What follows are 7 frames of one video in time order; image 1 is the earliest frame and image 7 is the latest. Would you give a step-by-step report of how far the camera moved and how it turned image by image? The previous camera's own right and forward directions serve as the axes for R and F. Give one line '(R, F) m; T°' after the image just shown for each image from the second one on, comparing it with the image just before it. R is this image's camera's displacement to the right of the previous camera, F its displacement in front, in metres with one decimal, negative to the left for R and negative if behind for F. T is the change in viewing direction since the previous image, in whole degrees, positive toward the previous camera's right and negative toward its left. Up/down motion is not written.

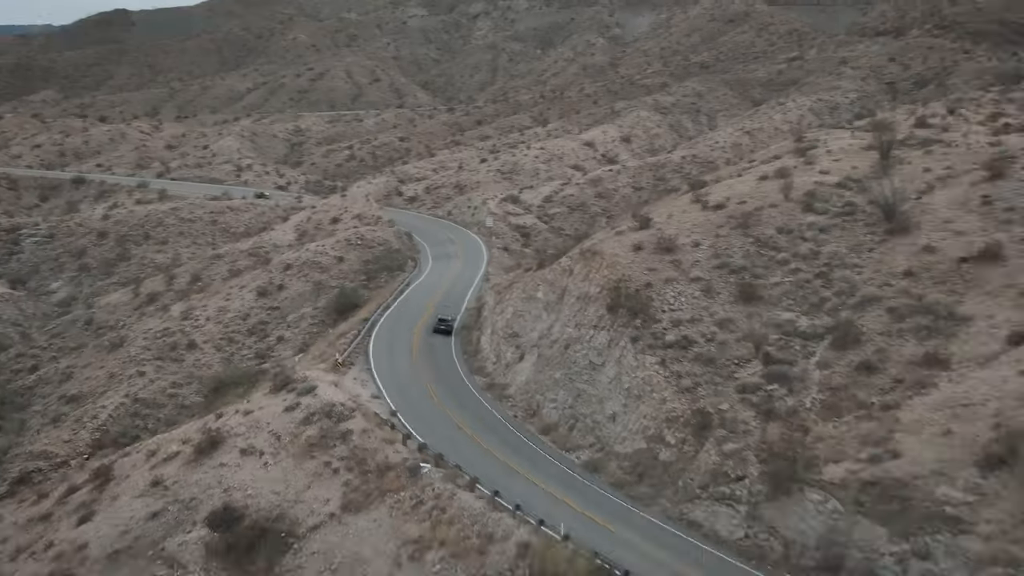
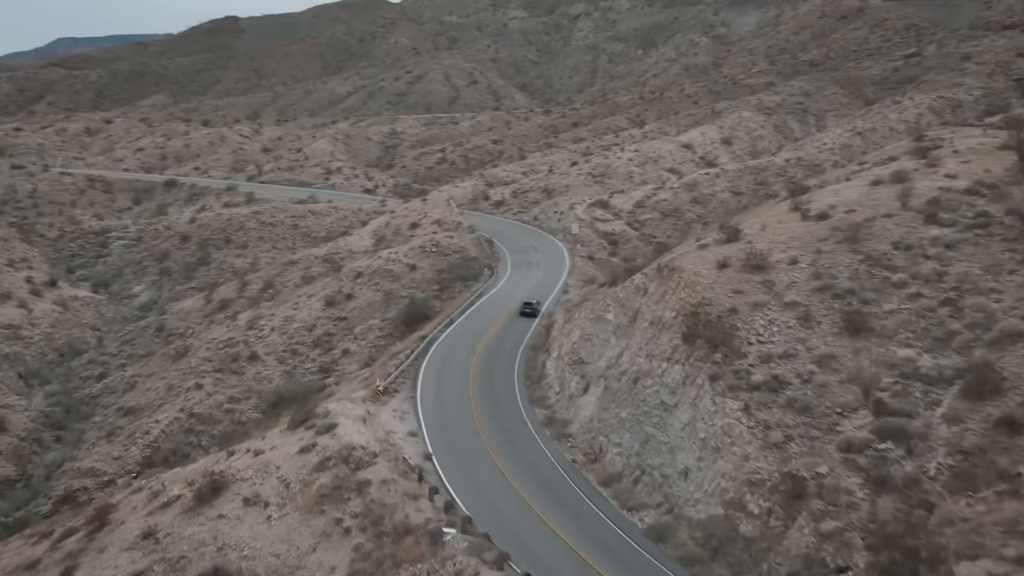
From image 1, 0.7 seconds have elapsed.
(+0.7, +2.7) m; -6°
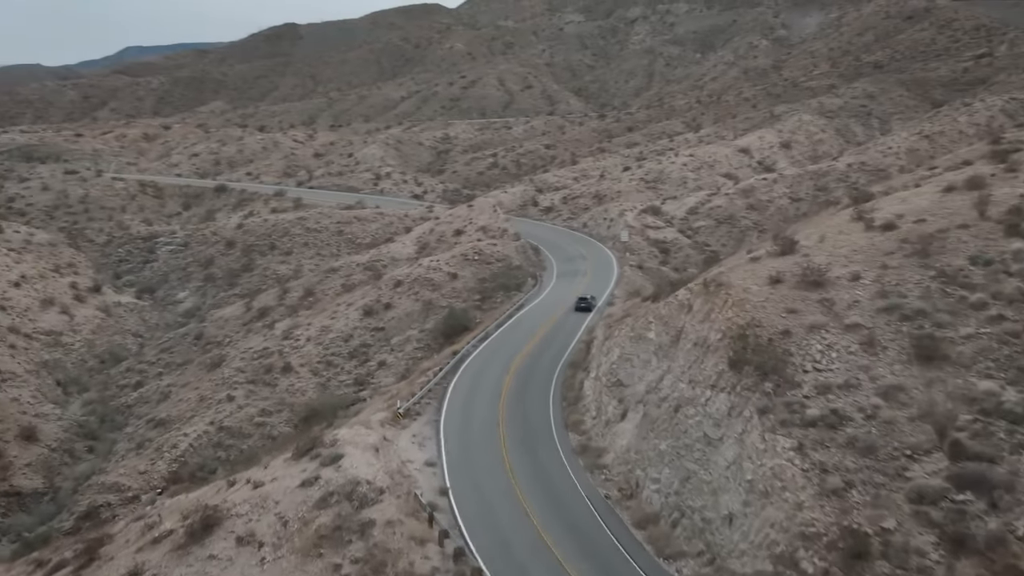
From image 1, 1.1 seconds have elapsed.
(+0.4, +1.4) m; -3°
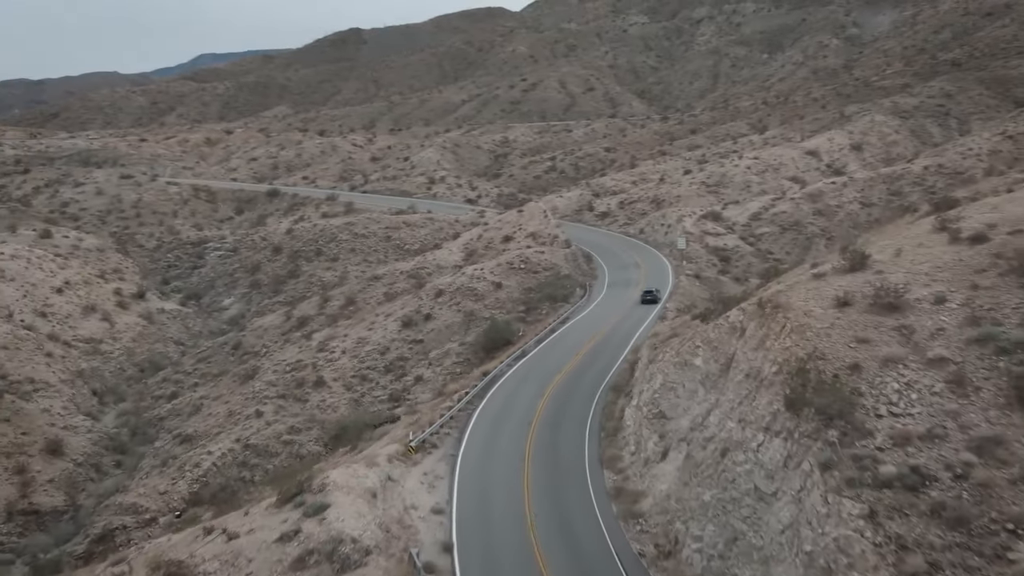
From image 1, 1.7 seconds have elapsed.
(+0.6, +2.0) m; -4°
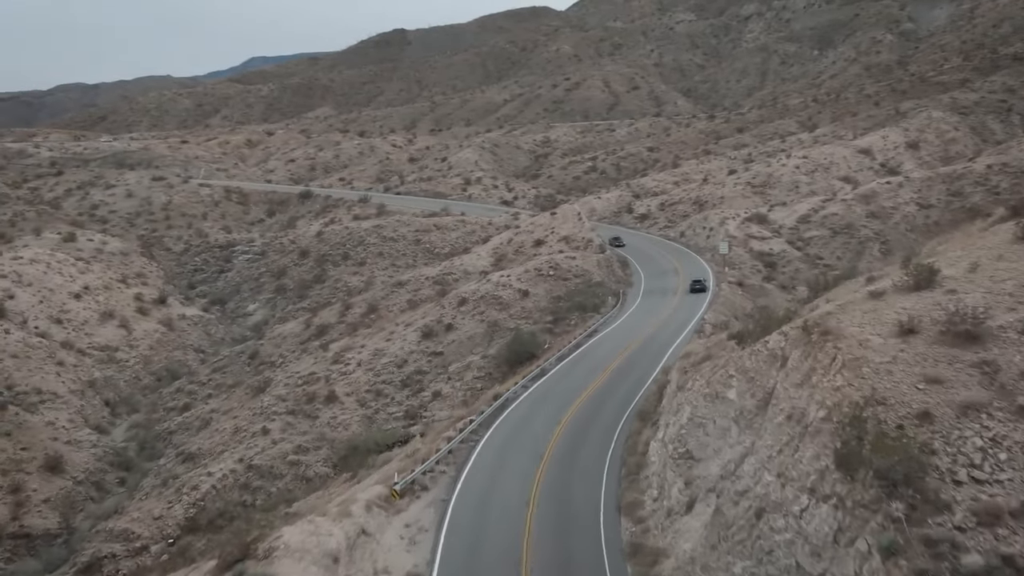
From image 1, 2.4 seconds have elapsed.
(+0.6, +2.1) m; -3°
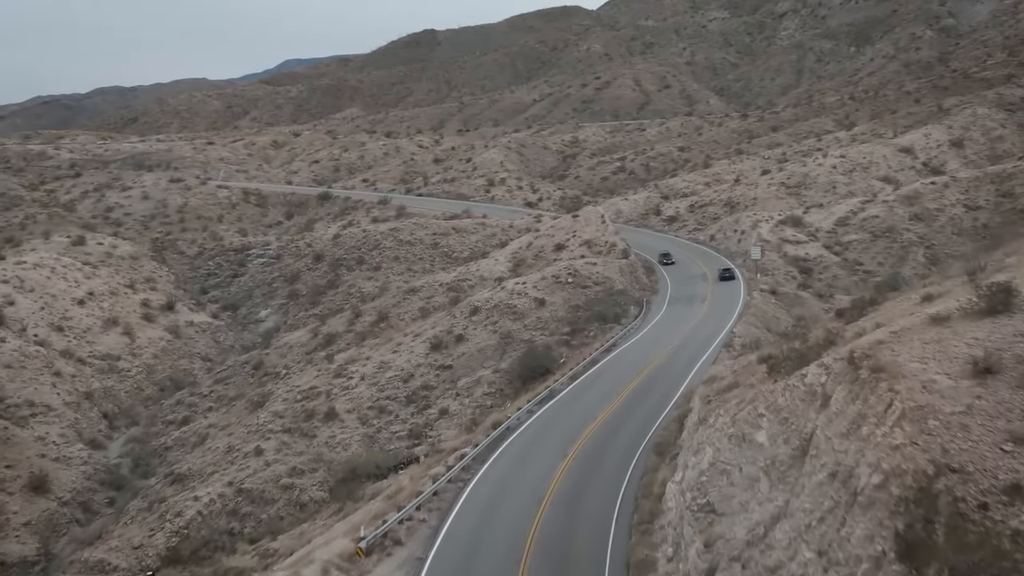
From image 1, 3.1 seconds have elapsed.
(+0.5, +2.0) m; -2°
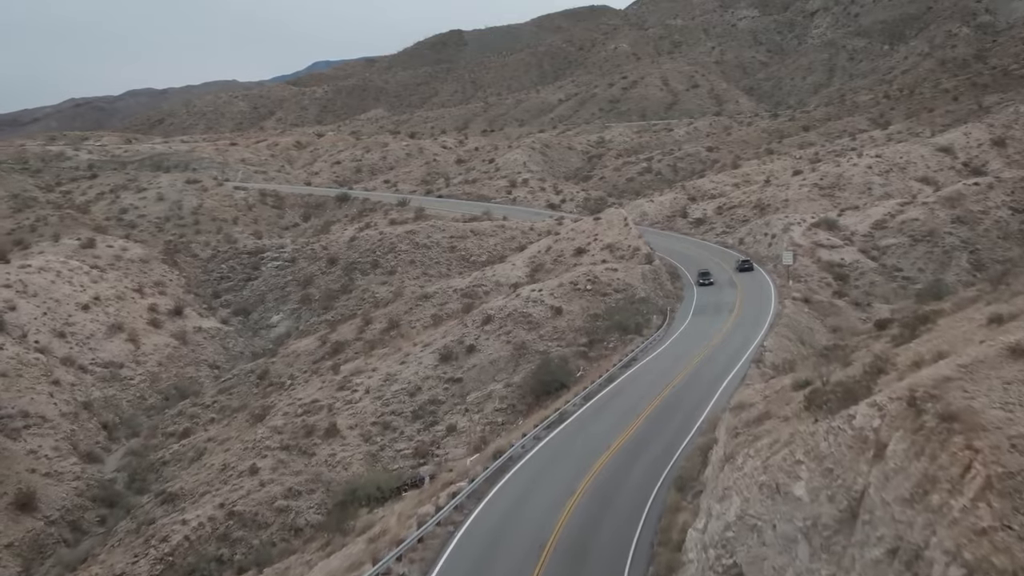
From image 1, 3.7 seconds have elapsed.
(+0.4, +1.7) m; -2°
